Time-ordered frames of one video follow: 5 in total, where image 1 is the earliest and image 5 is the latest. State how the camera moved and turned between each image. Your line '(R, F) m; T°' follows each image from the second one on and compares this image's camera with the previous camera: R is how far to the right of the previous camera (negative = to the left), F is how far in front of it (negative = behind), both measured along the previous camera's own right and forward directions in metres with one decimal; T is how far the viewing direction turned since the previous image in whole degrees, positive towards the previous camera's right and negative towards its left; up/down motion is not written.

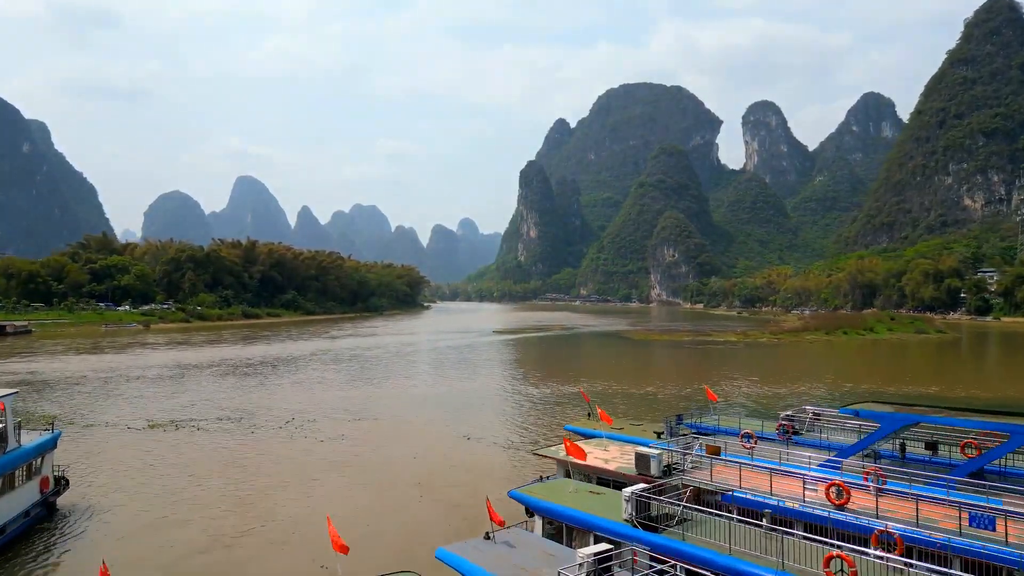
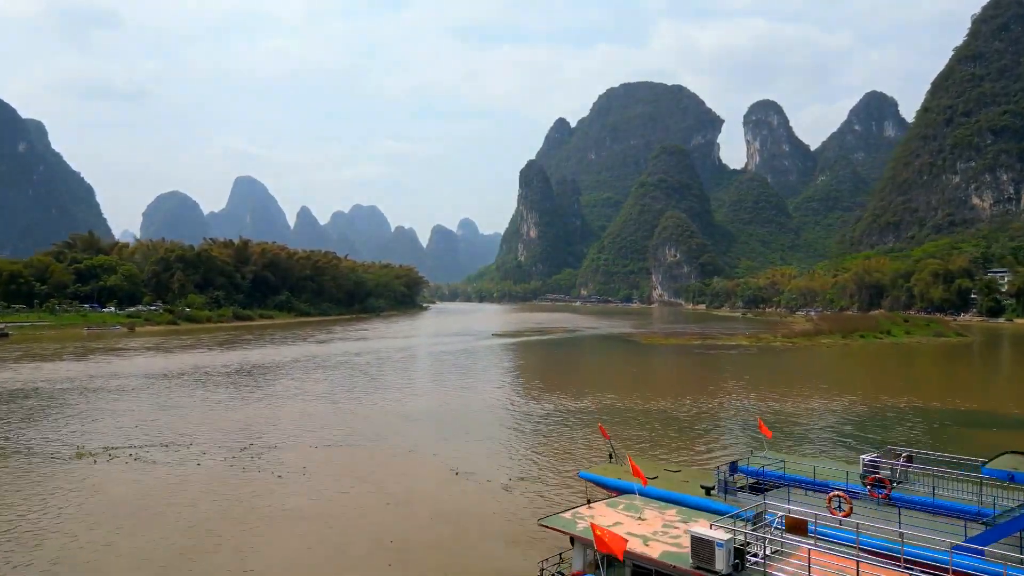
(0.0, +1.8) m; 0°
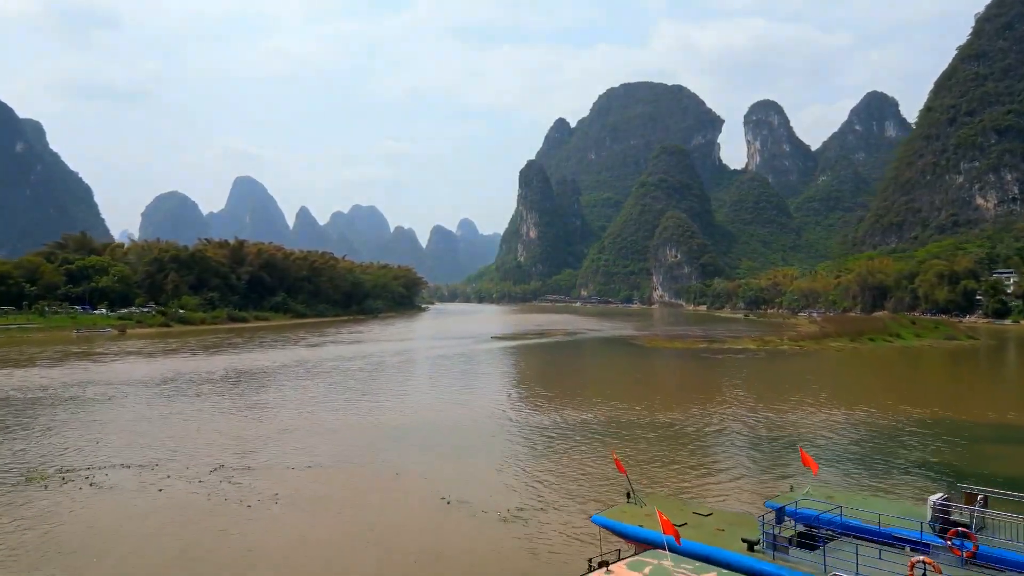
(0.0, +1.0) m; 0°
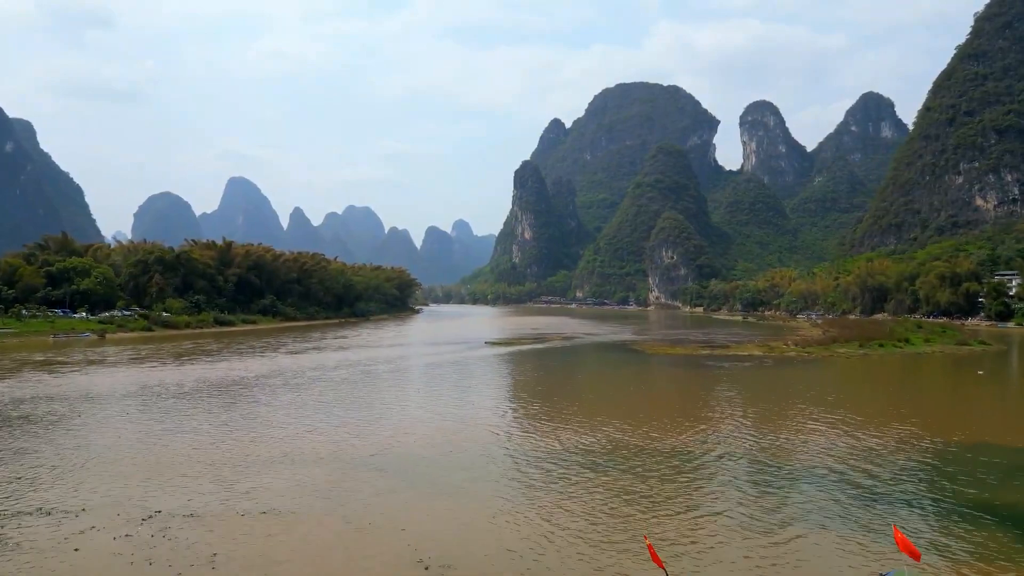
(0.0, +1.5) m; 0°
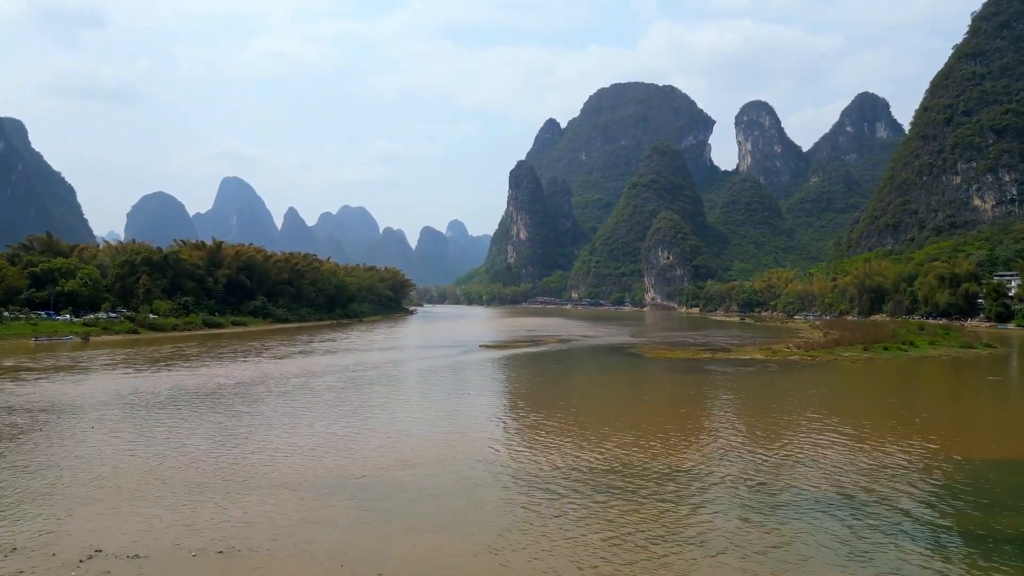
(0.0, +1.0) m; 0°
